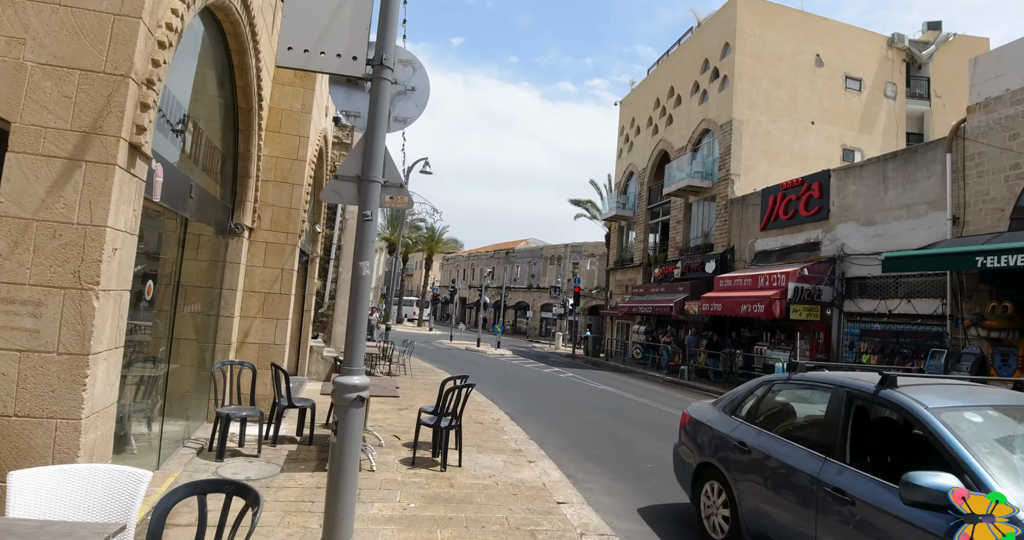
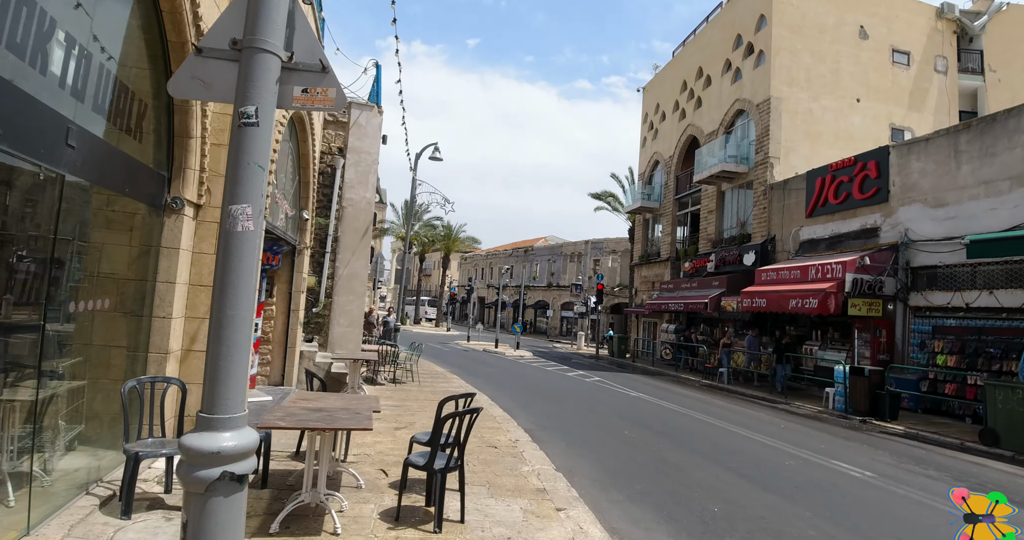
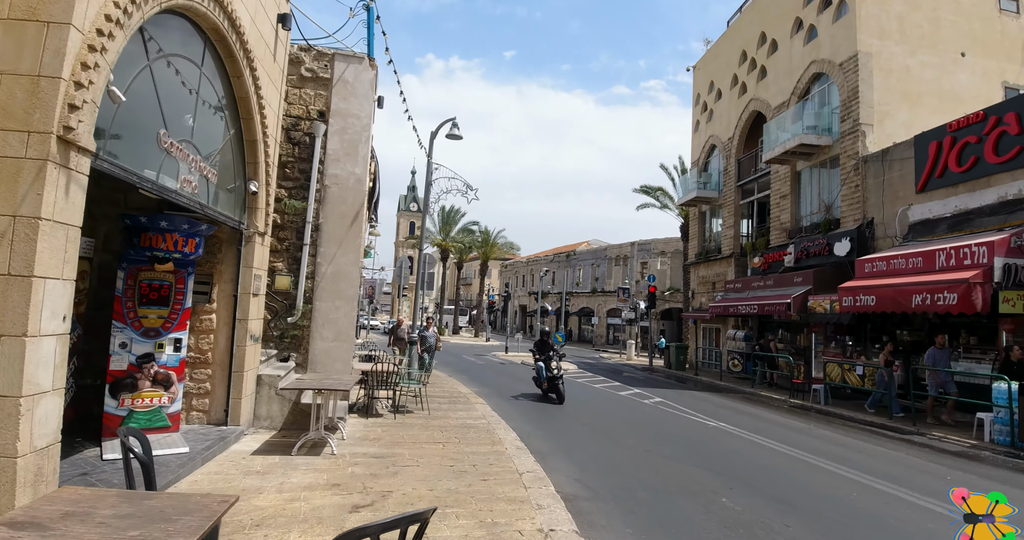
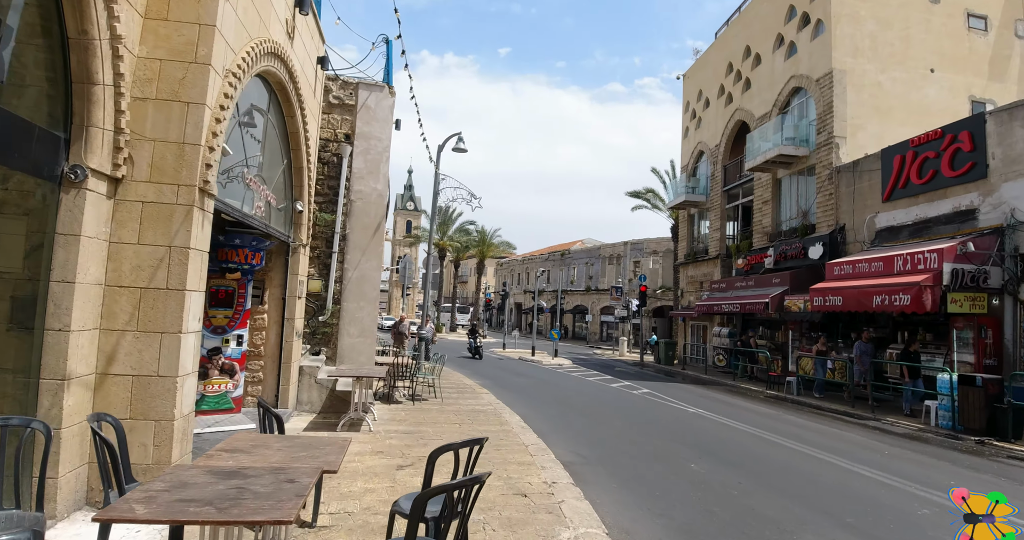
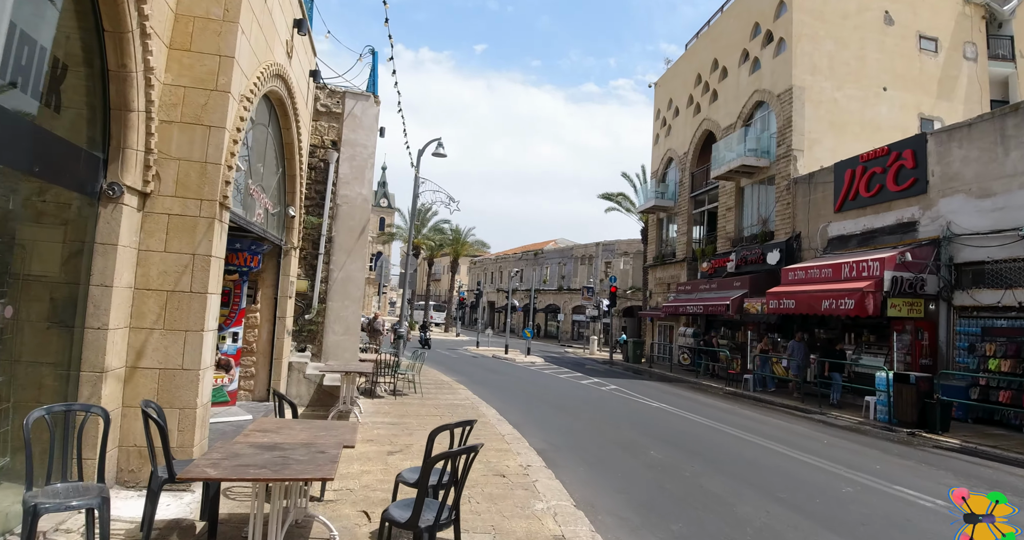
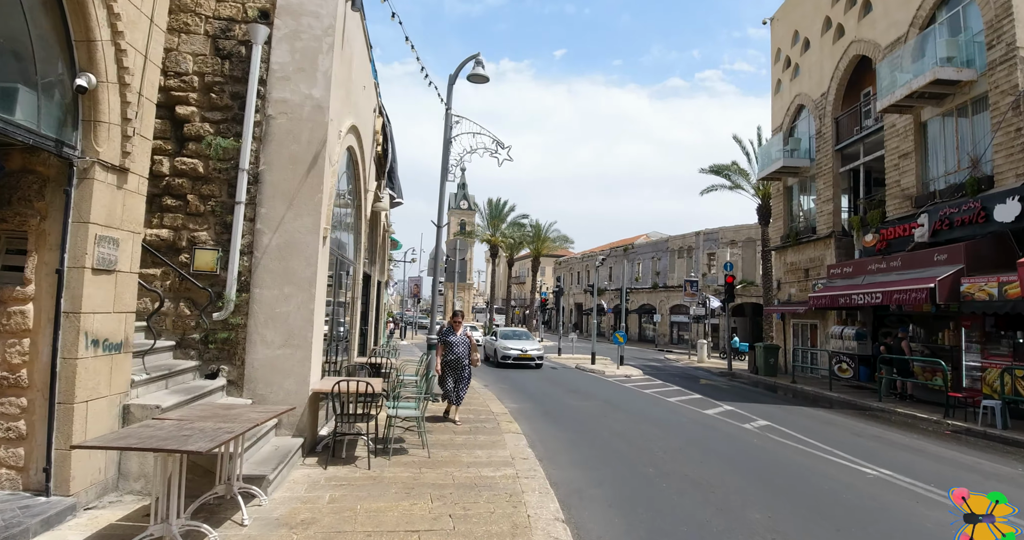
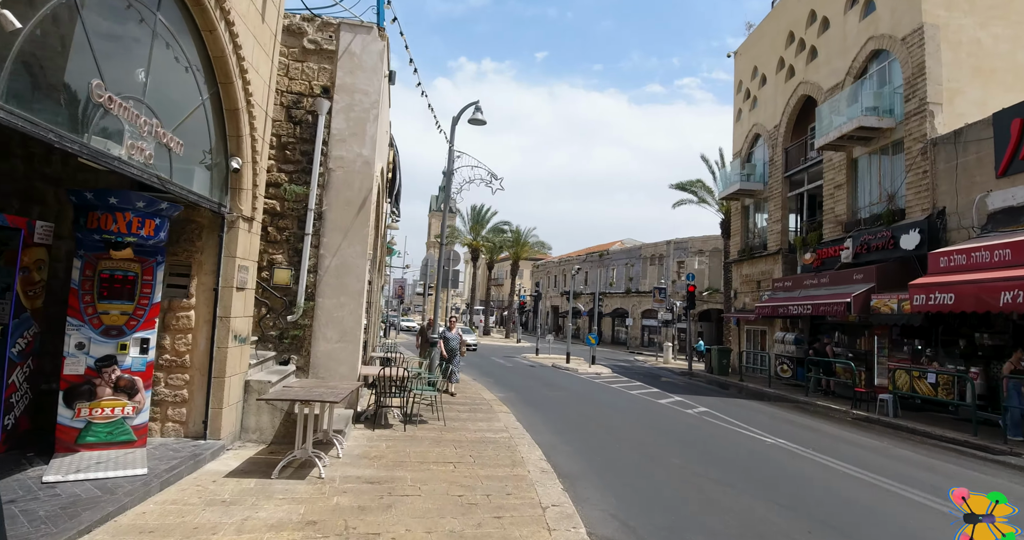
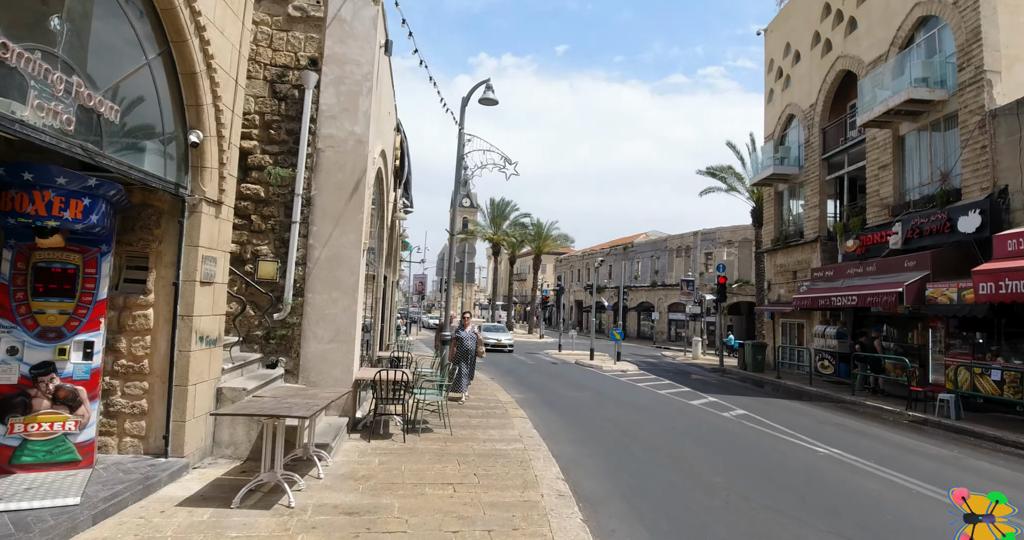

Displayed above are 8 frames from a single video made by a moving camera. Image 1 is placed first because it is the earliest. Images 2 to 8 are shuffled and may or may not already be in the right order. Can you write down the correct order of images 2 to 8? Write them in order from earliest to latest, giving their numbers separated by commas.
2, 5, 4, 3, 7, 8, 6
